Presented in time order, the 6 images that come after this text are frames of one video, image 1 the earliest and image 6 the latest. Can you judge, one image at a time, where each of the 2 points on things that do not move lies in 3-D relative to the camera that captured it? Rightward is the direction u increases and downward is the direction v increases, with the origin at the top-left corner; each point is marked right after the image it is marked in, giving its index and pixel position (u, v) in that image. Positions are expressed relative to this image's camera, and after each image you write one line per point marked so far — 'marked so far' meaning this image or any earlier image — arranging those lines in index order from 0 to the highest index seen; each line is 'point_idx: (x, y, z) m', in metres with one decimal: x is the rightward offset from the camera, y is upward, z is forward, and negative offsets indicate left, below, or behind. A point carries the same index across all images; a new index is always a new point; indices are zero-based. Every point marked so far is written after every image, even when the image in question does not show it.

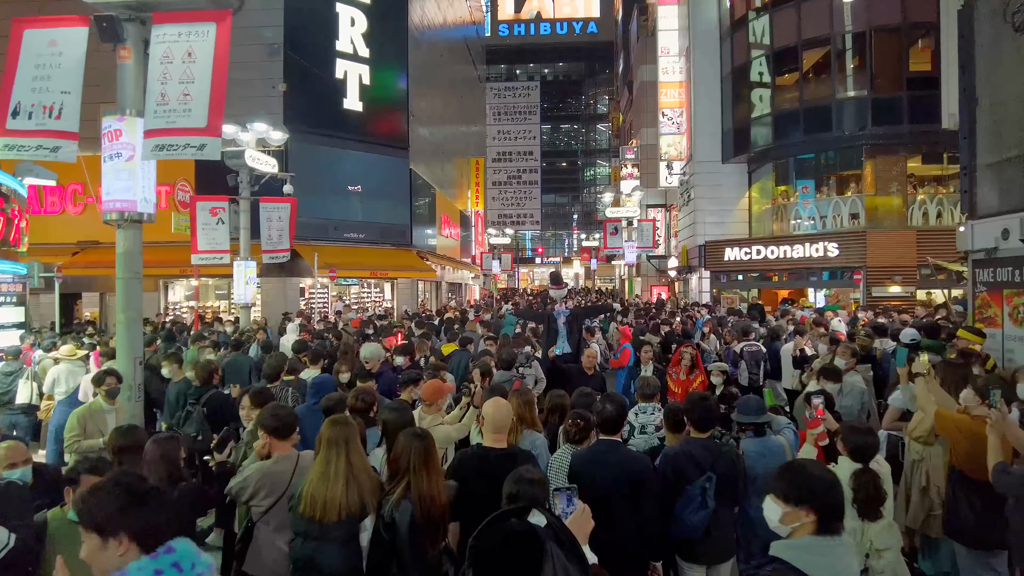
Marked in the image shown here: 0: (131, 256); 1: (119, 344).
0: (-3.7, +0.3, +6.1) m
1: (-3.7, -0.5, +6.1) m
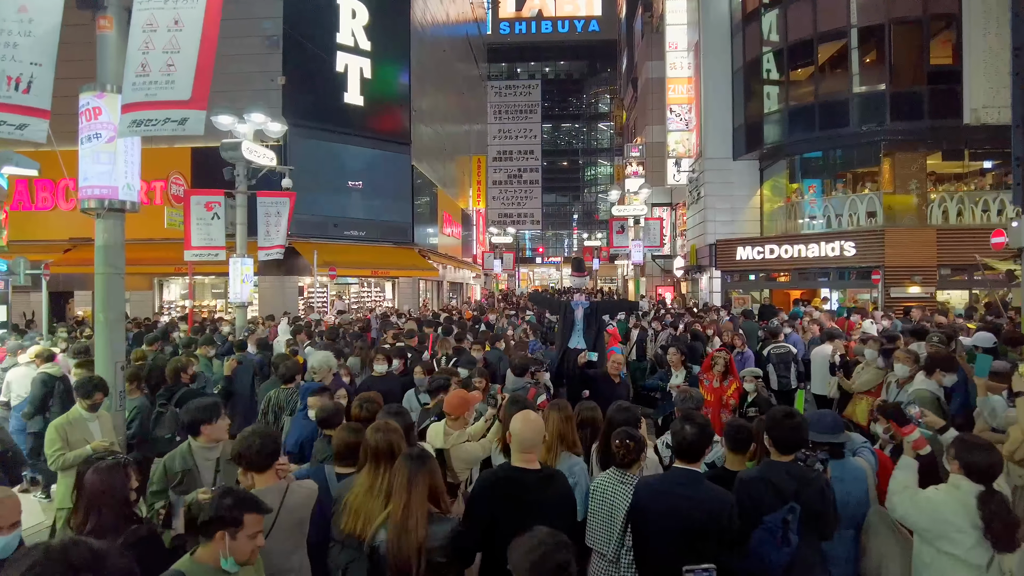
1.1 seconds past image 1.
0: (-3.5, +0.3, +5.5) m
1: (-3.5, -0.5, +5.4) m
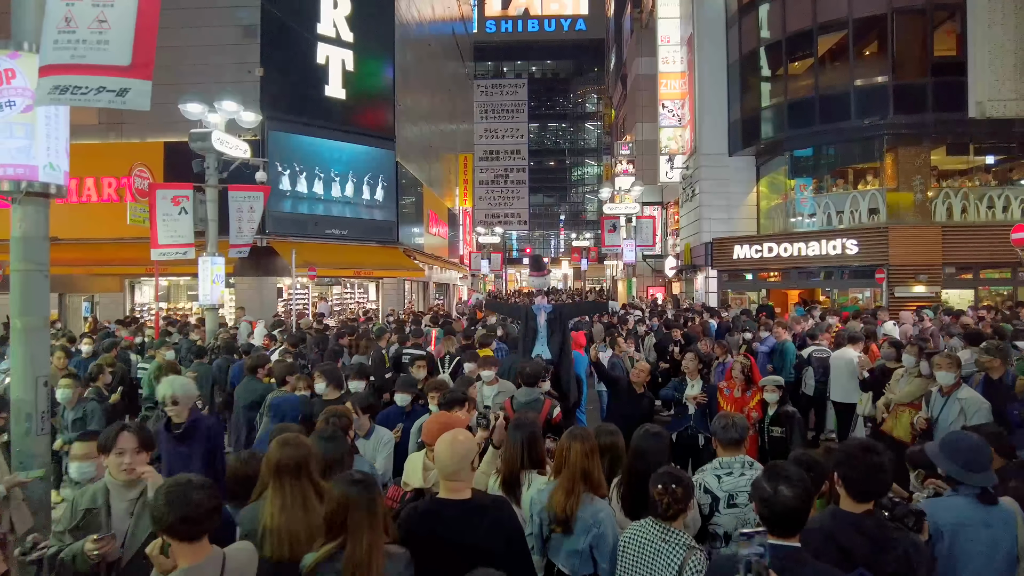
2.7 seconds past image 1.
0: (-3.5, +0.3, +4.6) m
1: (-3.5, -0.5, +4.5) m
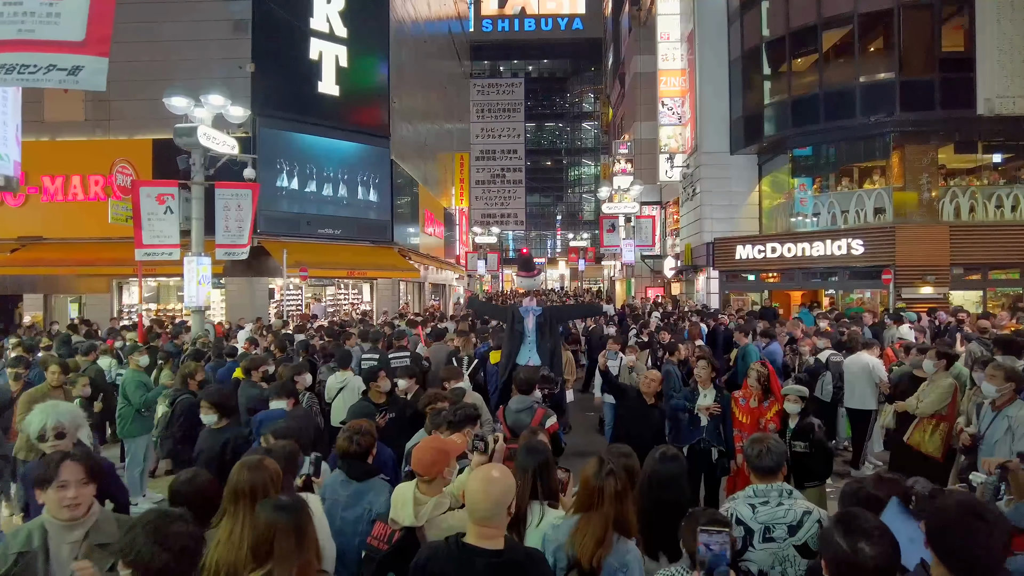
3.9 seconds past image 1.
0: (-3.5, +0.3, +4.1) m
1: (-3.5, -0.5, +4.0) m
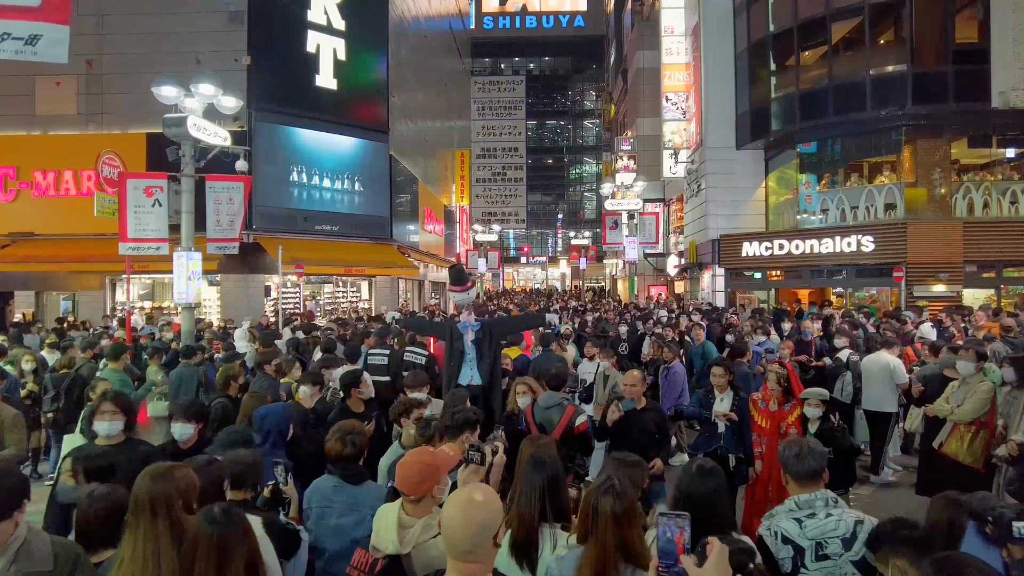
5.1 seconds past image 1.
0: (-3.5, +0.4, +3.7) m
1: (-3.5, -0.5, +3.6) m
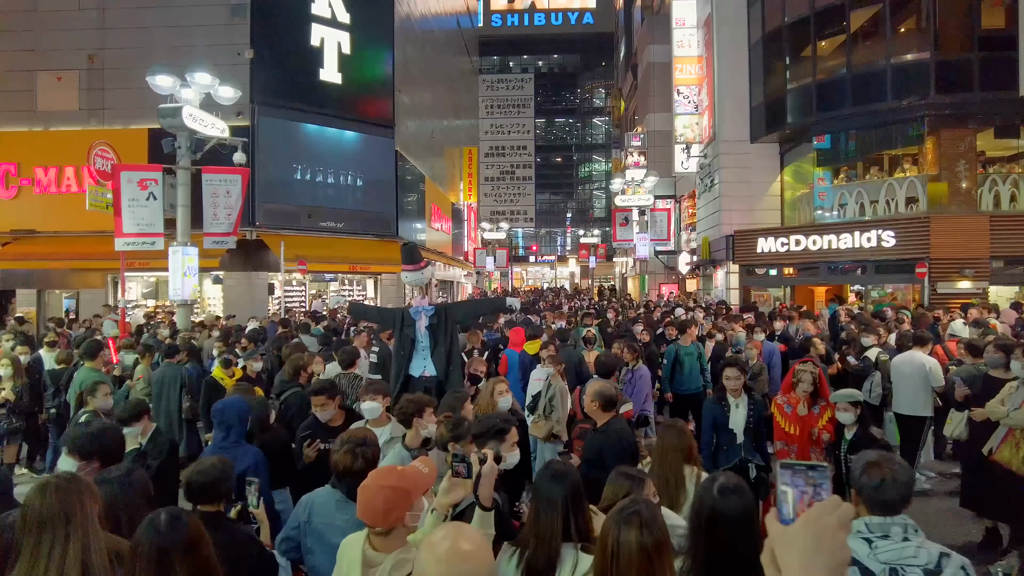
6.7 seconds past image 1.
0: (-3.4, +0.4, +3.3) m
1: (-3.5, -0.4, +3.2) m
